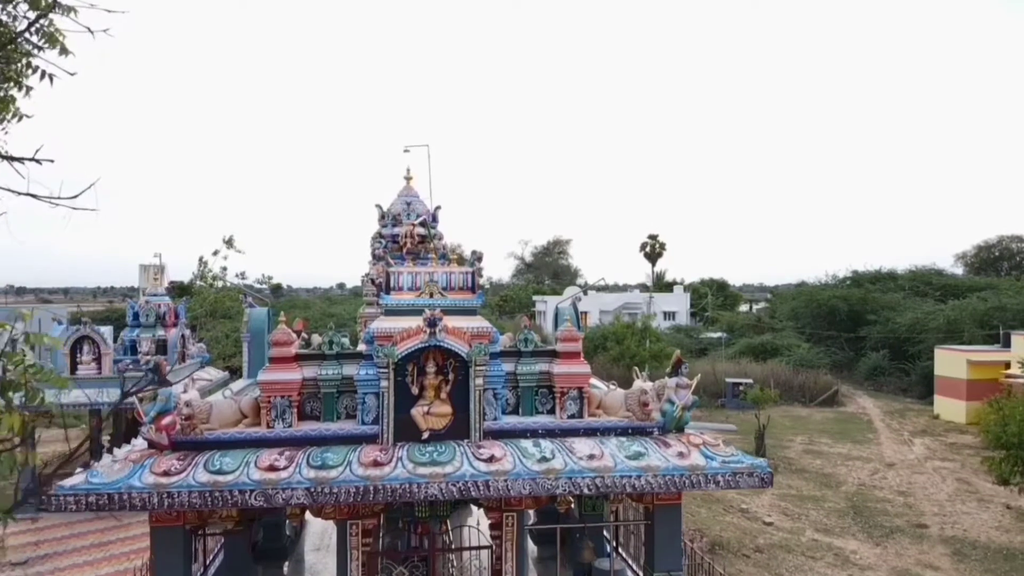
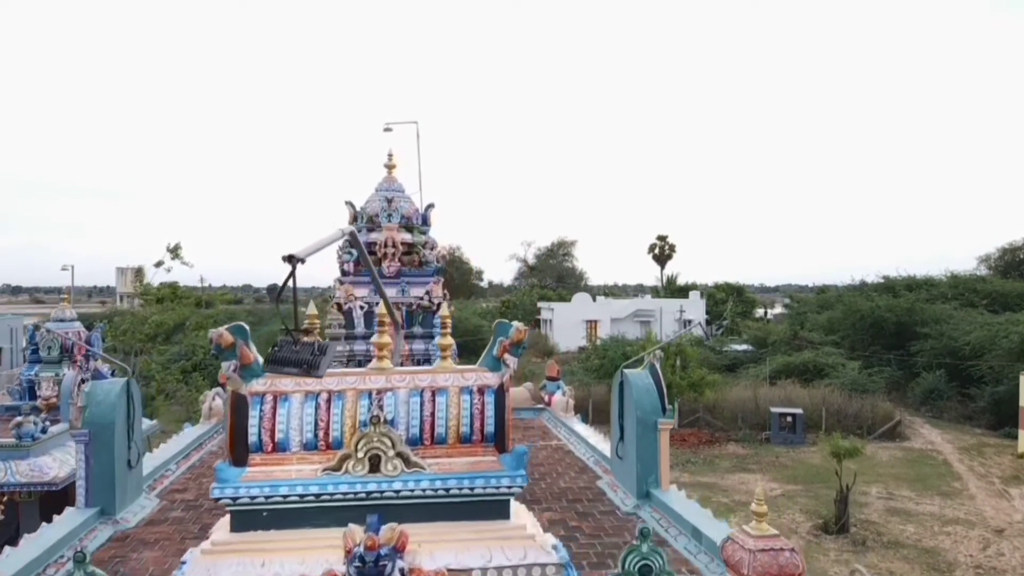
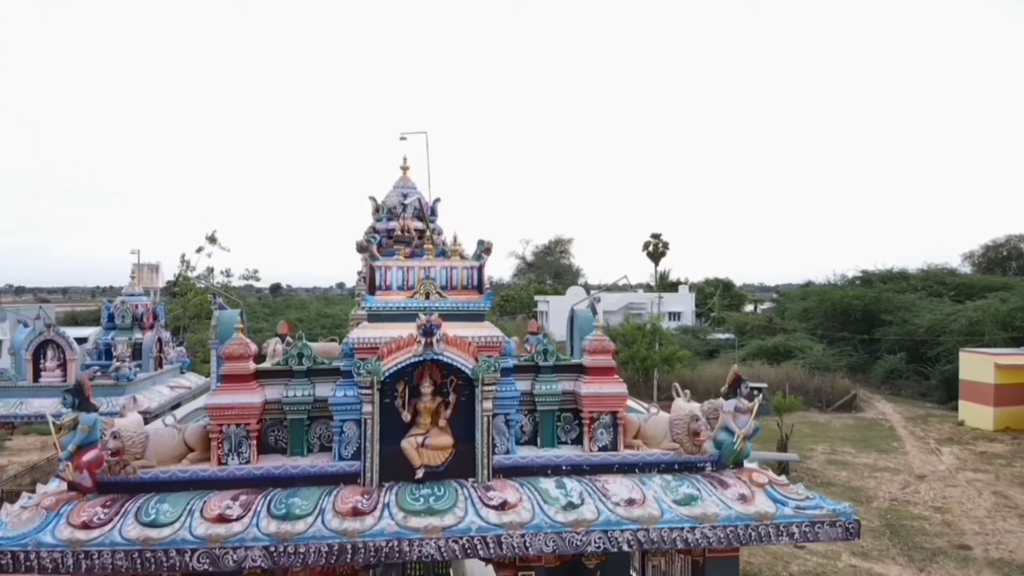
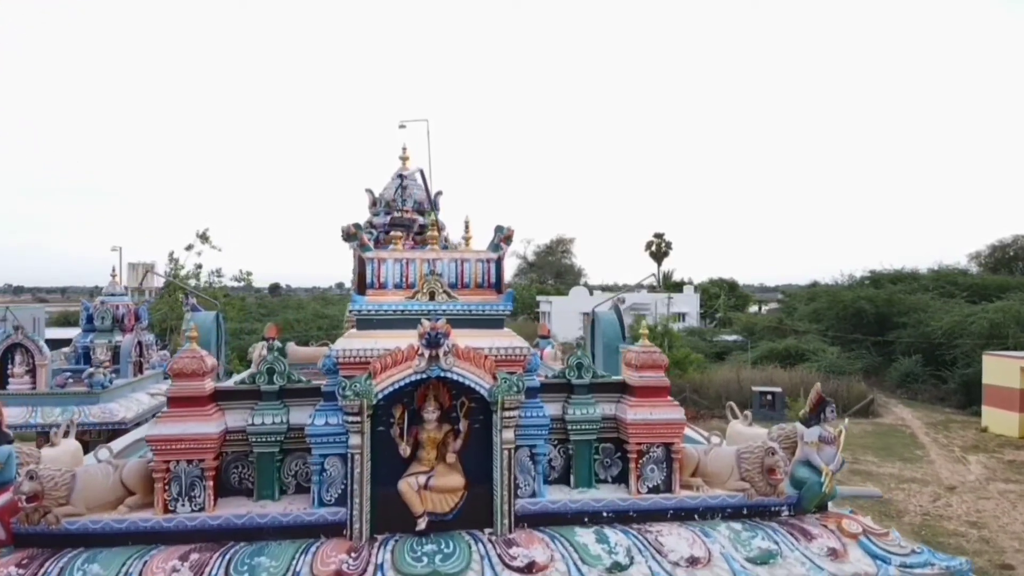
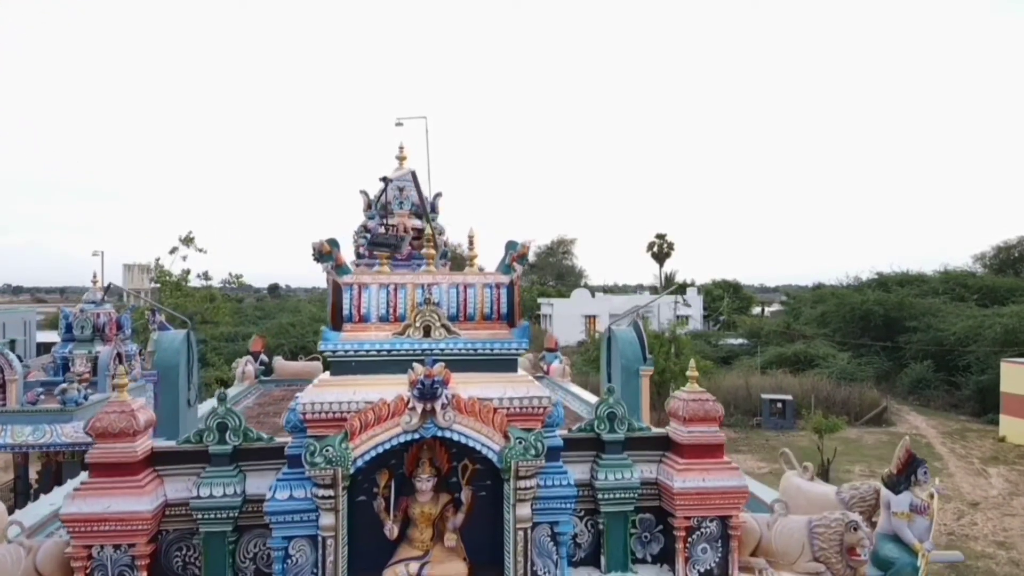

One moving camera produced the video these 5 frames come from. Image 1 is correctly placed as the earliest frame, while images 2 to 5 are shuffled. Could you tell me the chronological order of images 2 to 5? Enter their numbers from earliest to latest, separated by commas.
3, 4, 5, 2
